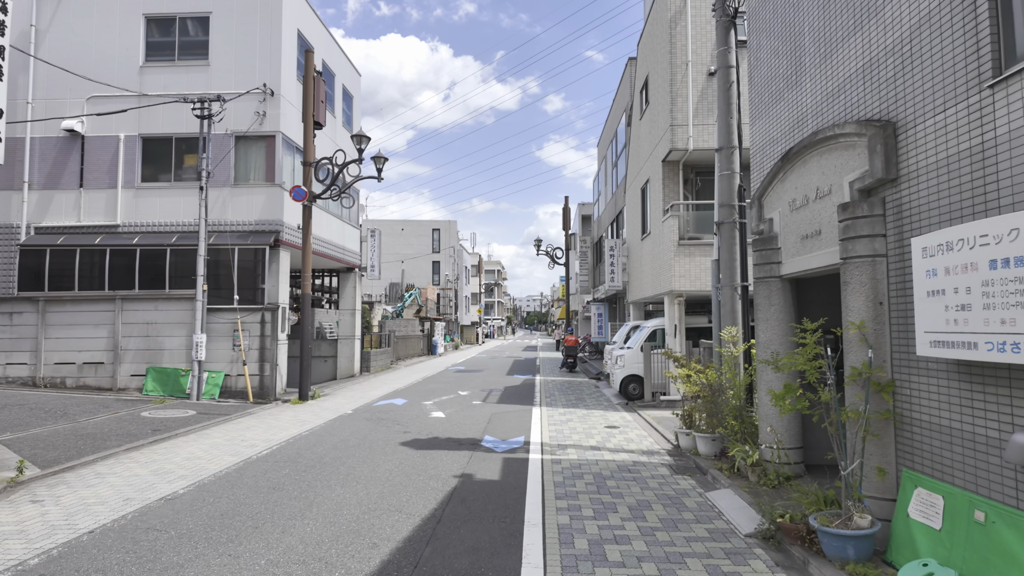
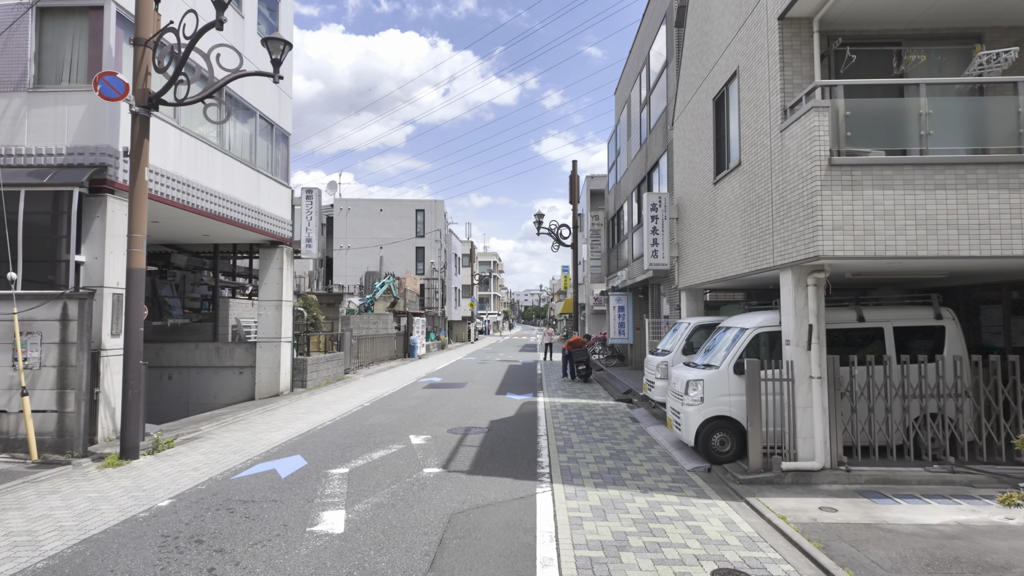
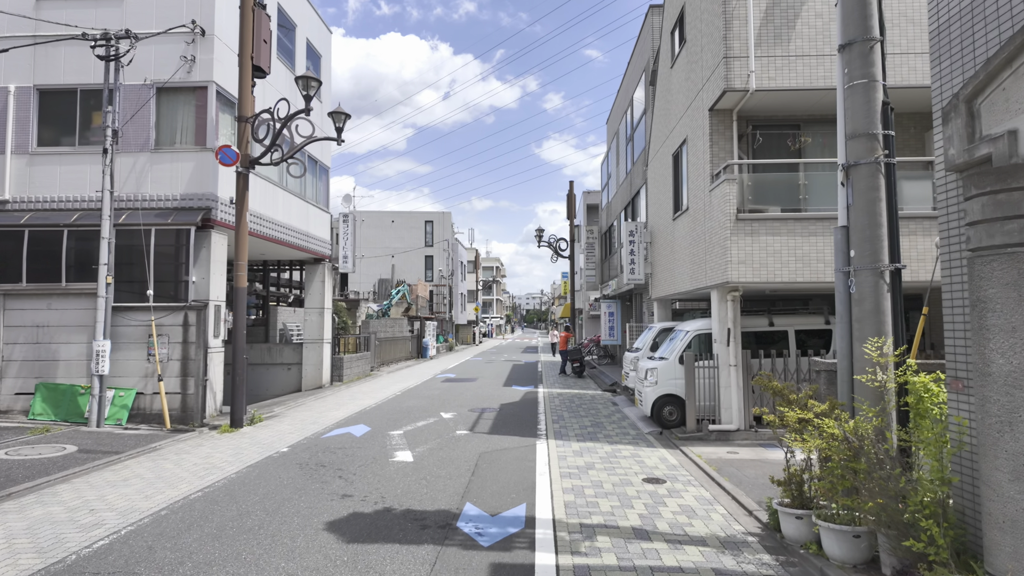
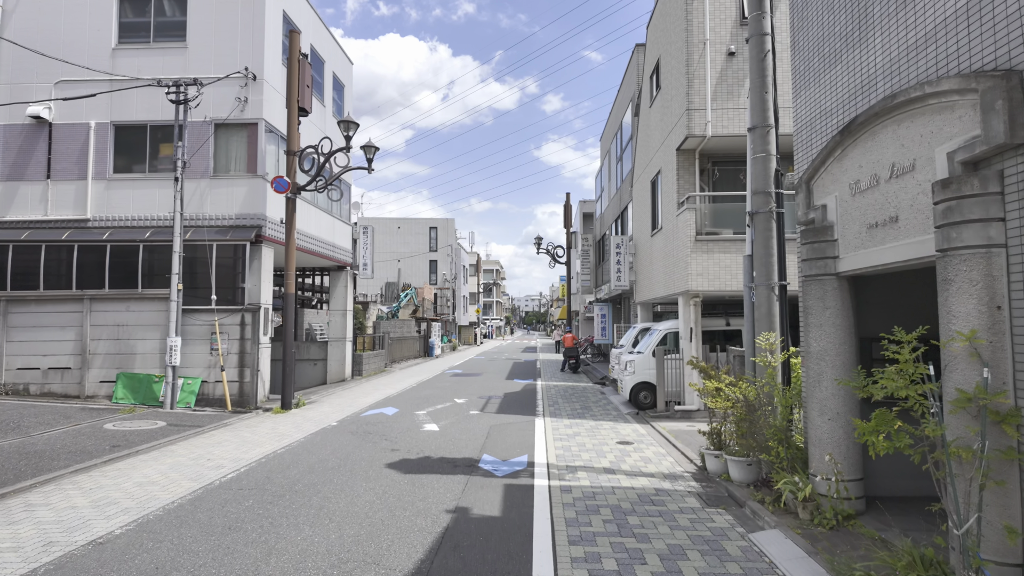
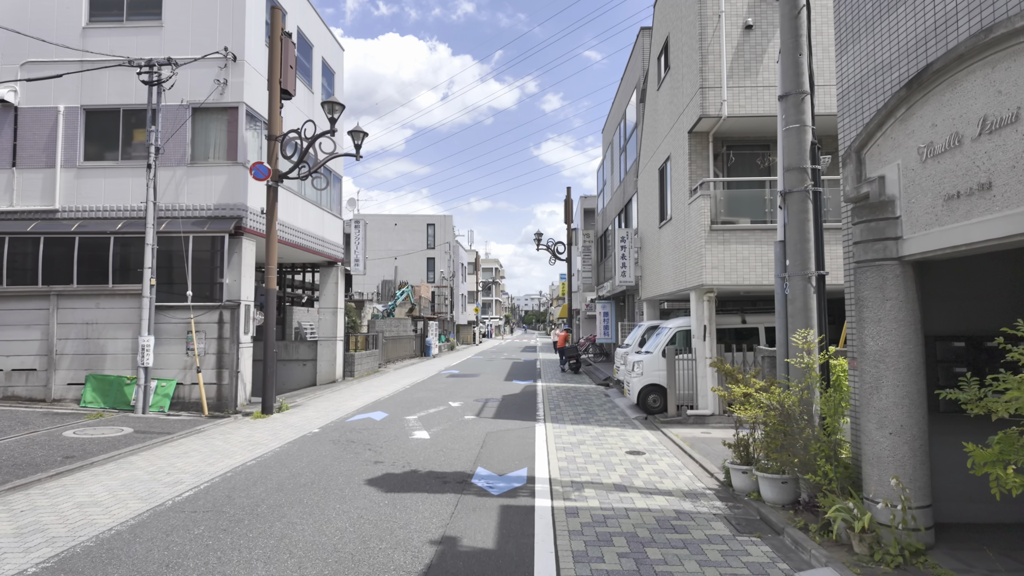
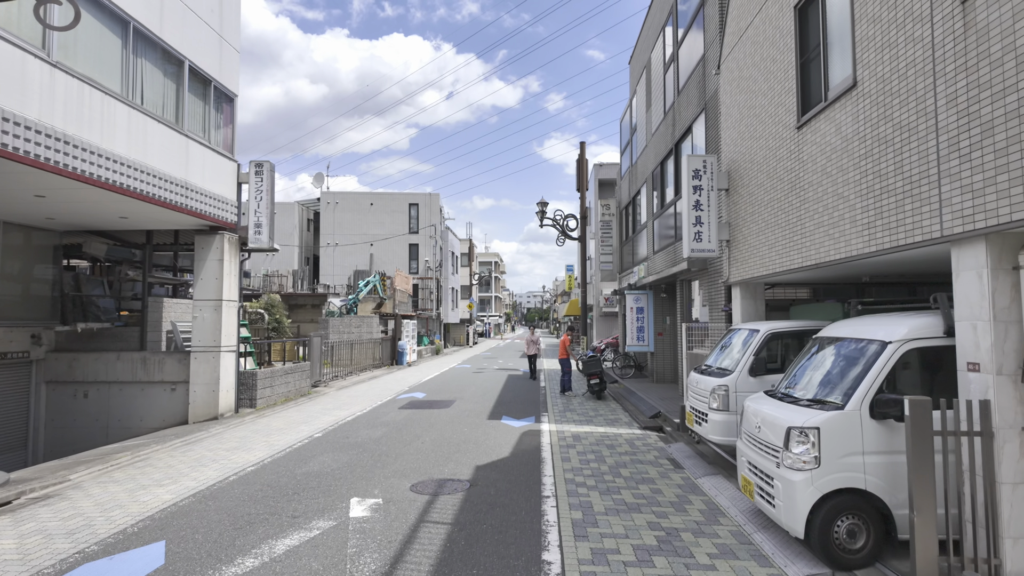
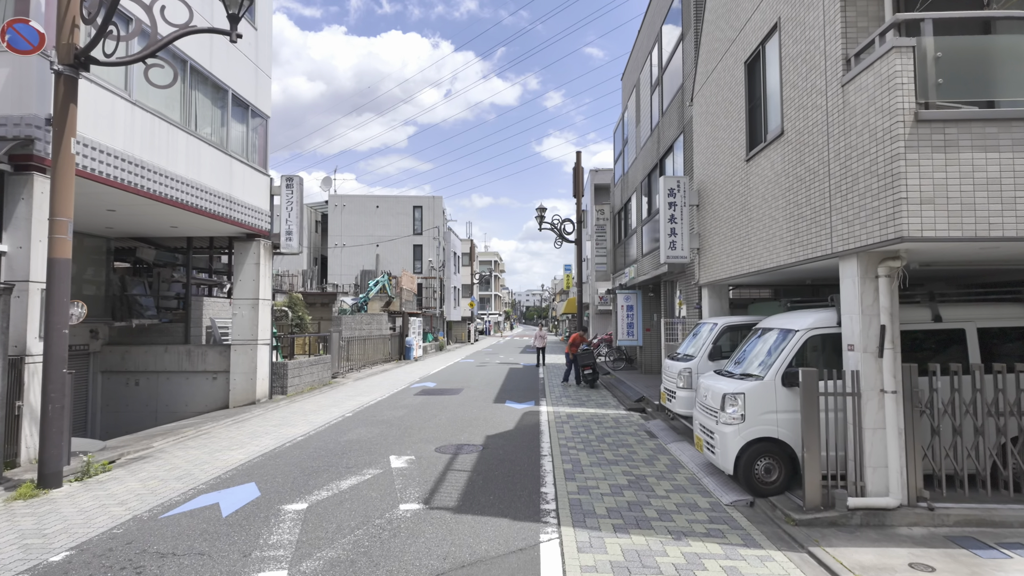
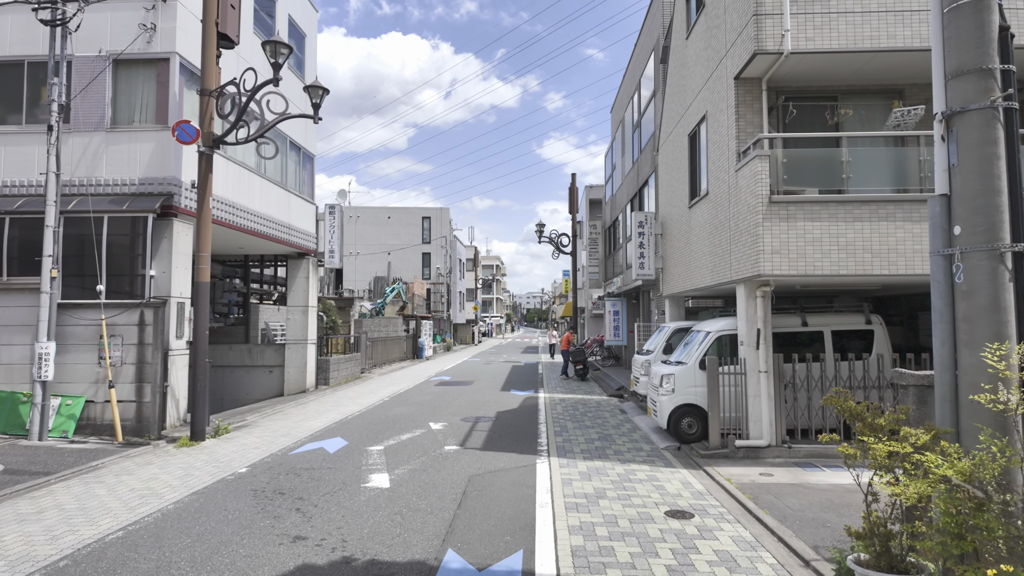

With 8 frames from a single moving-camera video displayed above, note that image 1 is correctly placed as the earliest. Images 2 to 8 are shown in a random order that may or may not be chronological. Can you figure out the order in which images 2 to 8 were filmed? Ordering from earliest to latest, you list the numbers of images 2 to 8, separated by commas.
4, 5, 3, 8, 2, 7, 6
